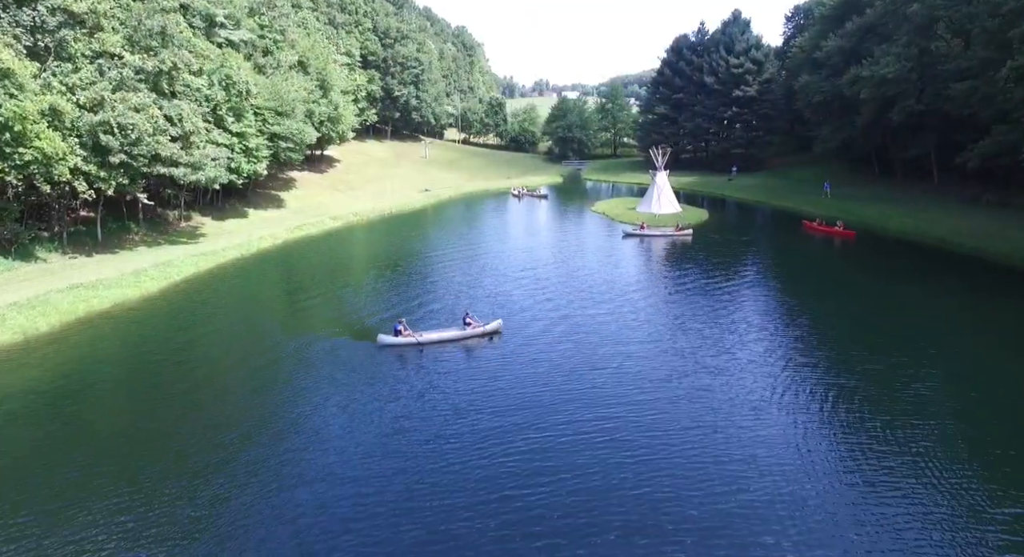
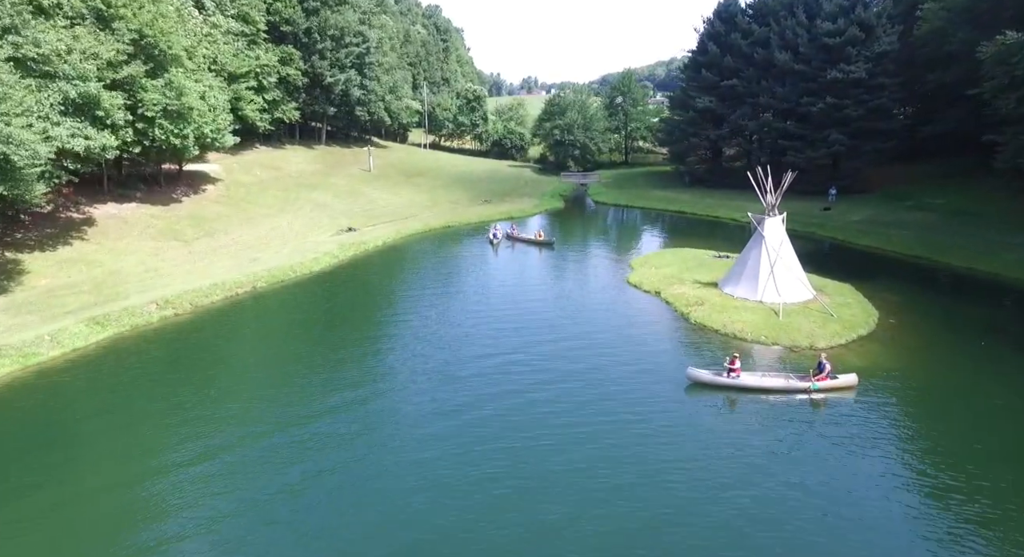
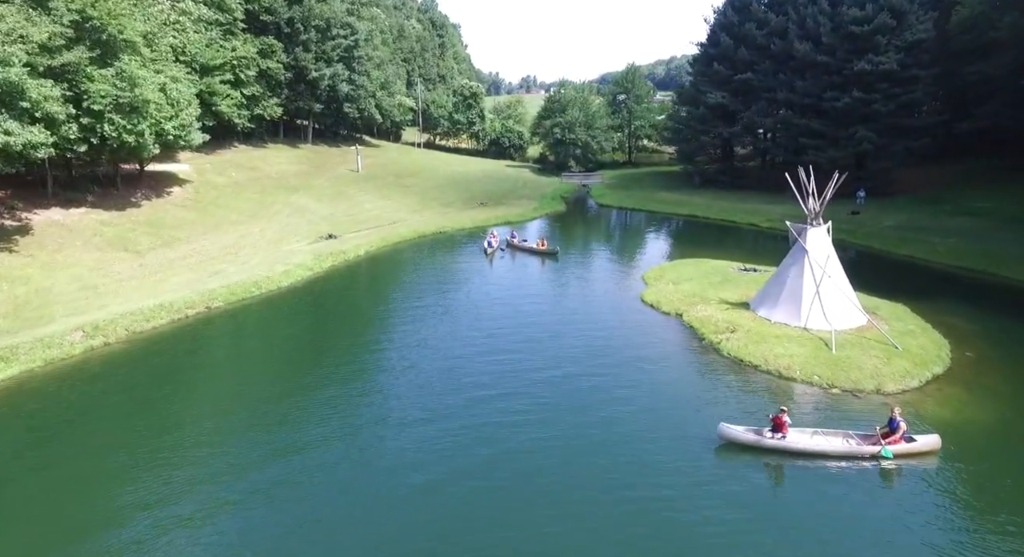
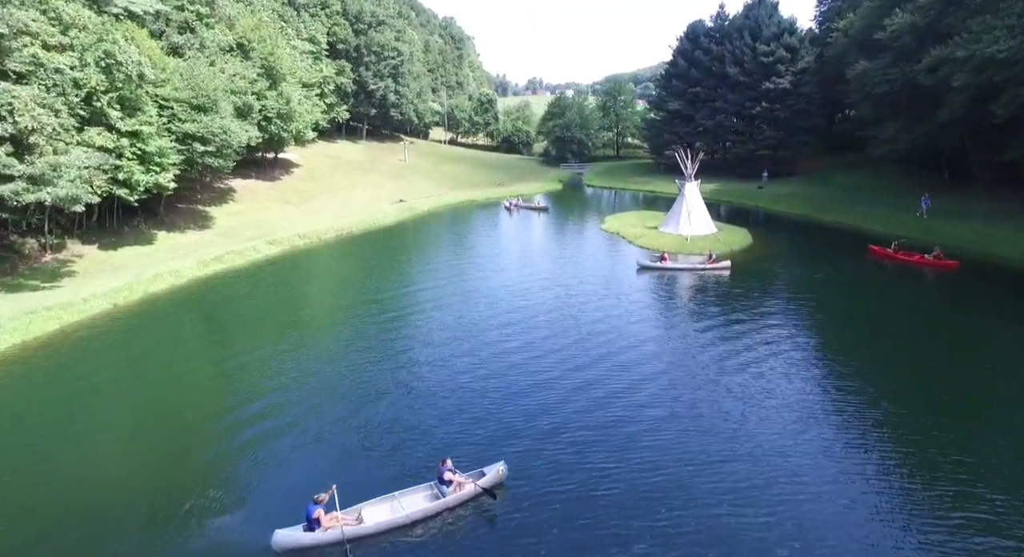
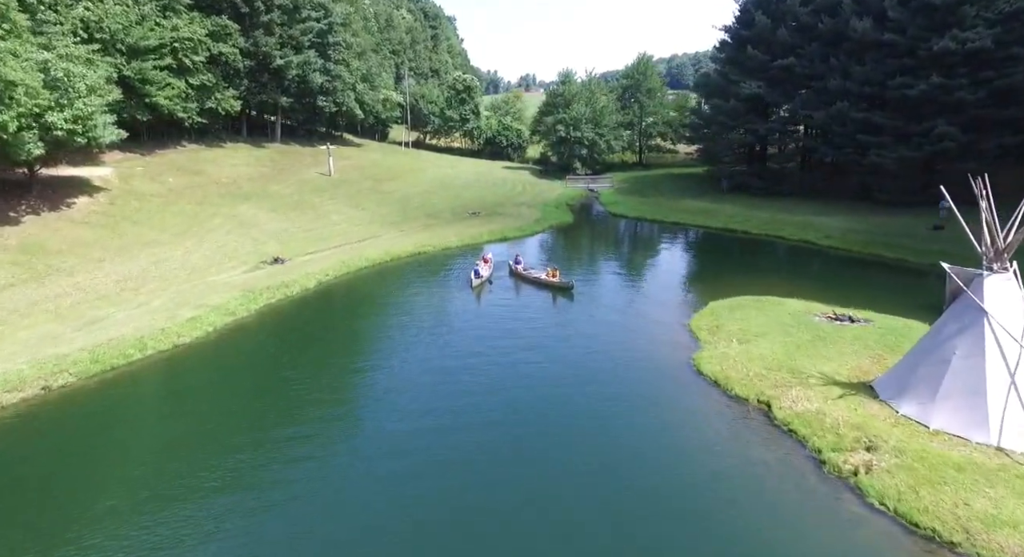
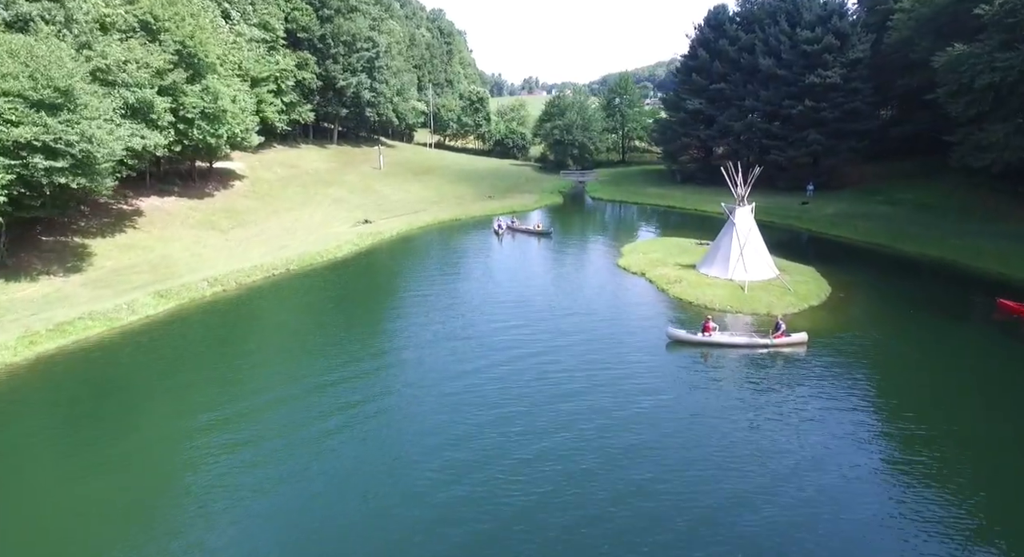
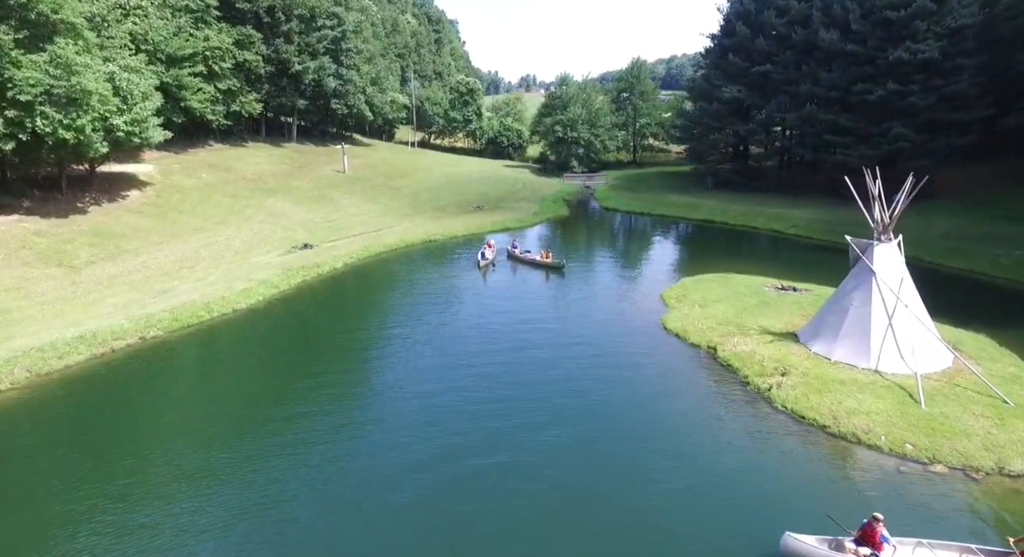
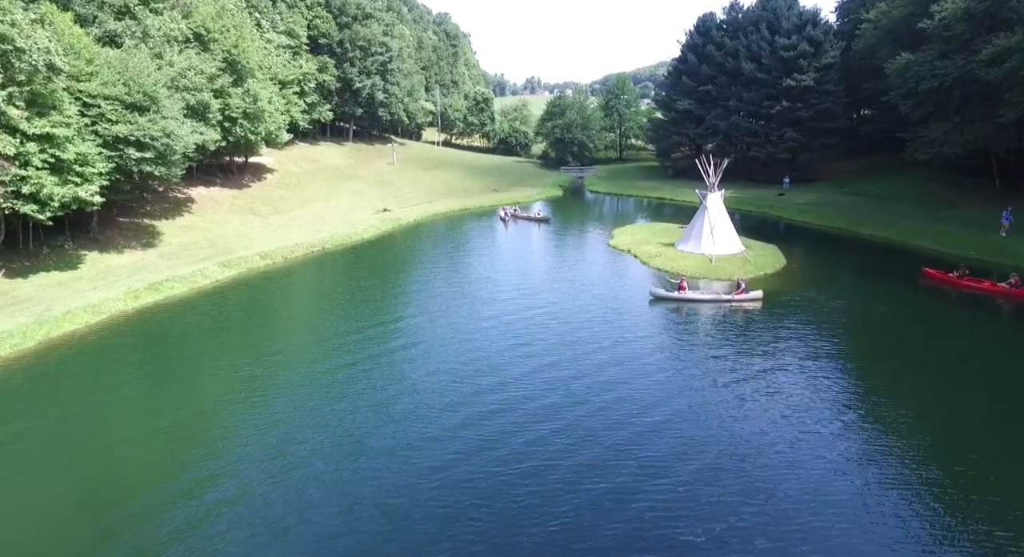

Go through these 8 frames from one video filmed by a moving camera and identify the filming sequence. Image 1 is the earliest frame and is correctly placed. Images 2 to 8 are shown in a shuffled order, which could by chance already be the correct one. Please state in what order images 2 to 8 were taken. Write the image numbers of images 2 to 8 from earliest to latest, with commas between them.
4, 8, 6, 2, 3, 7, 5
